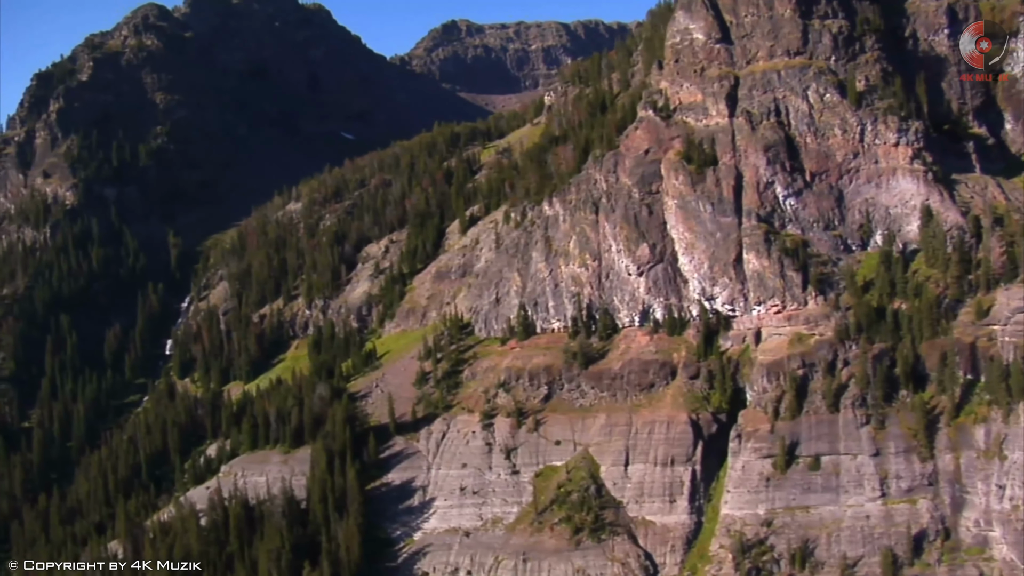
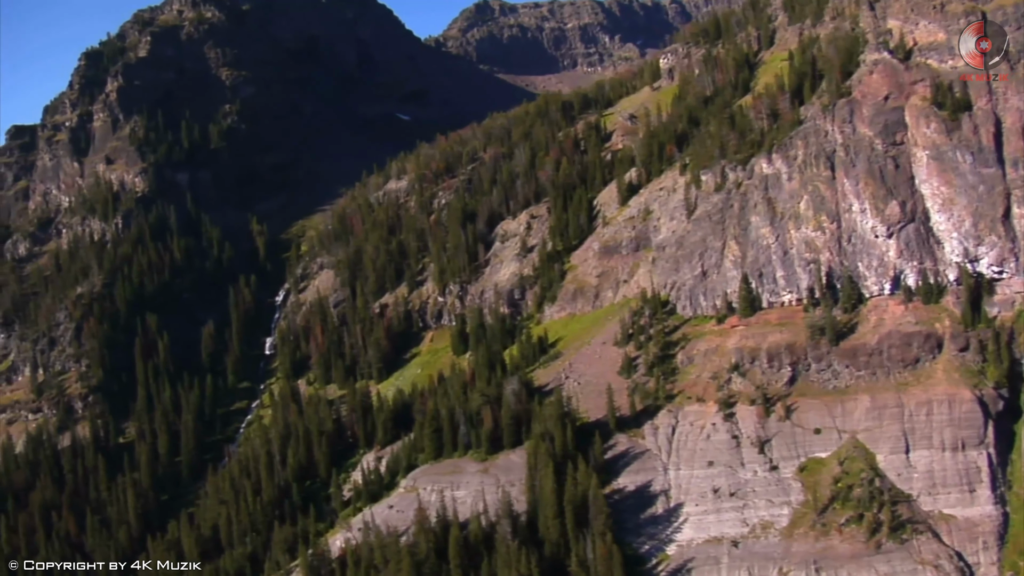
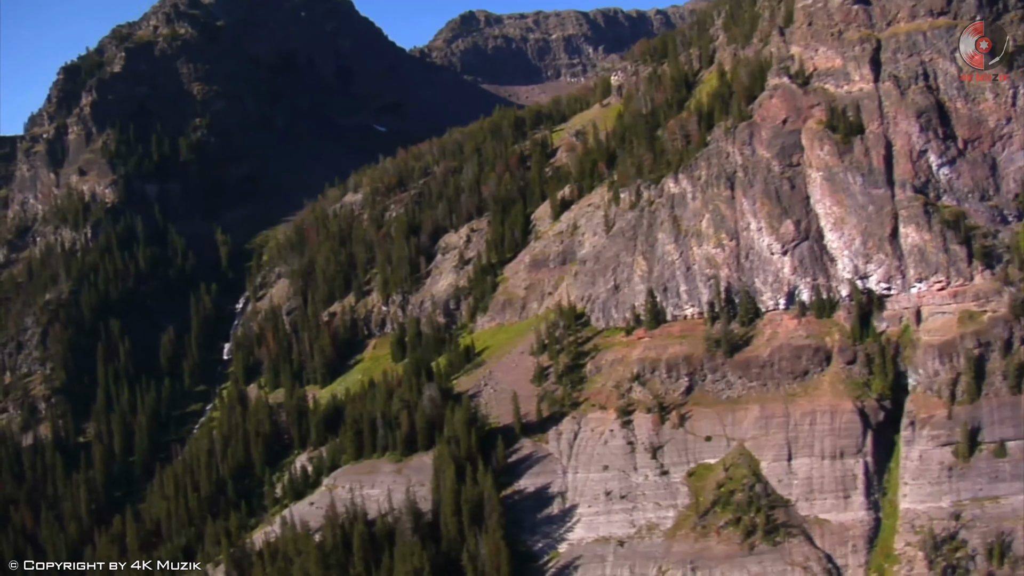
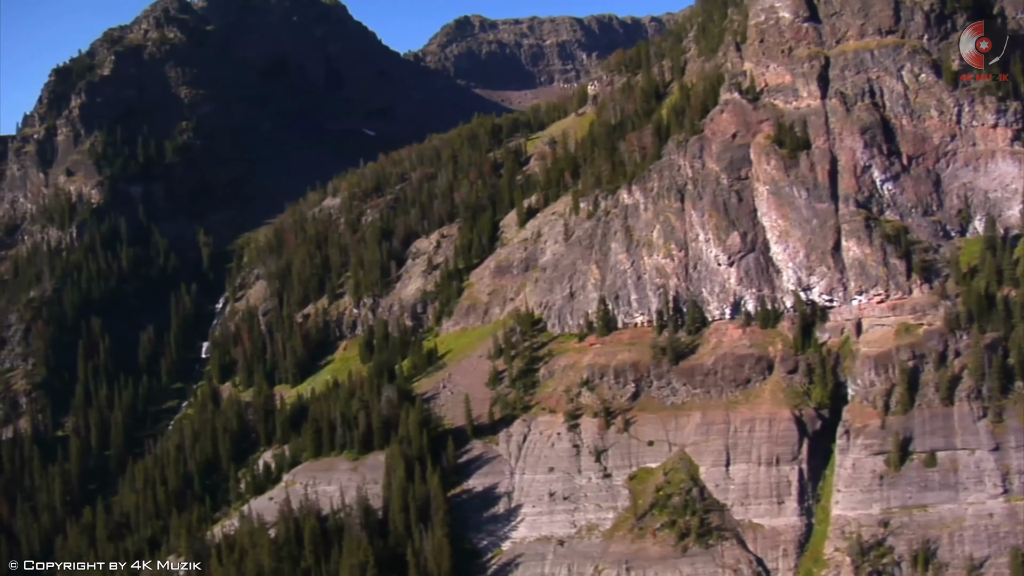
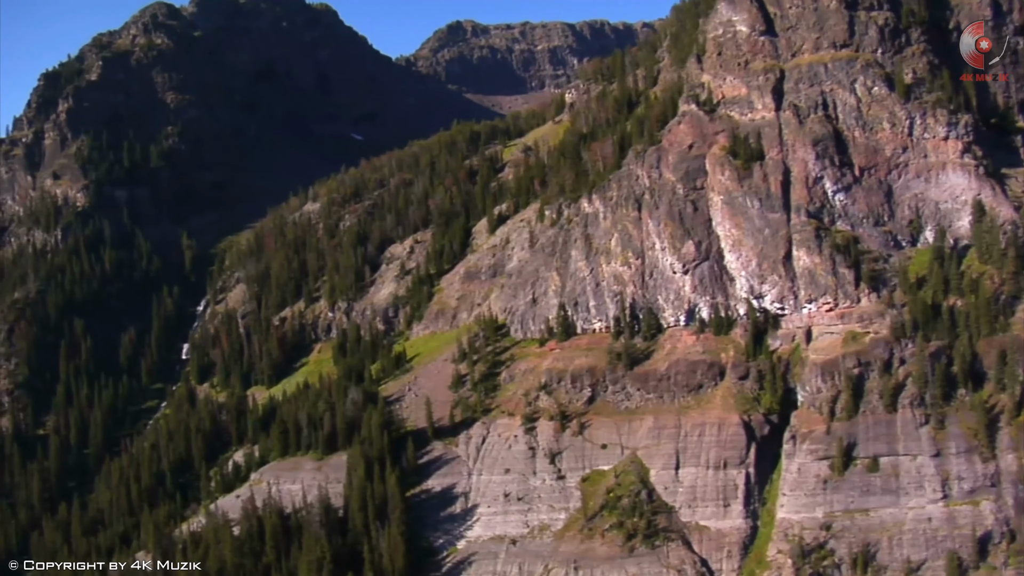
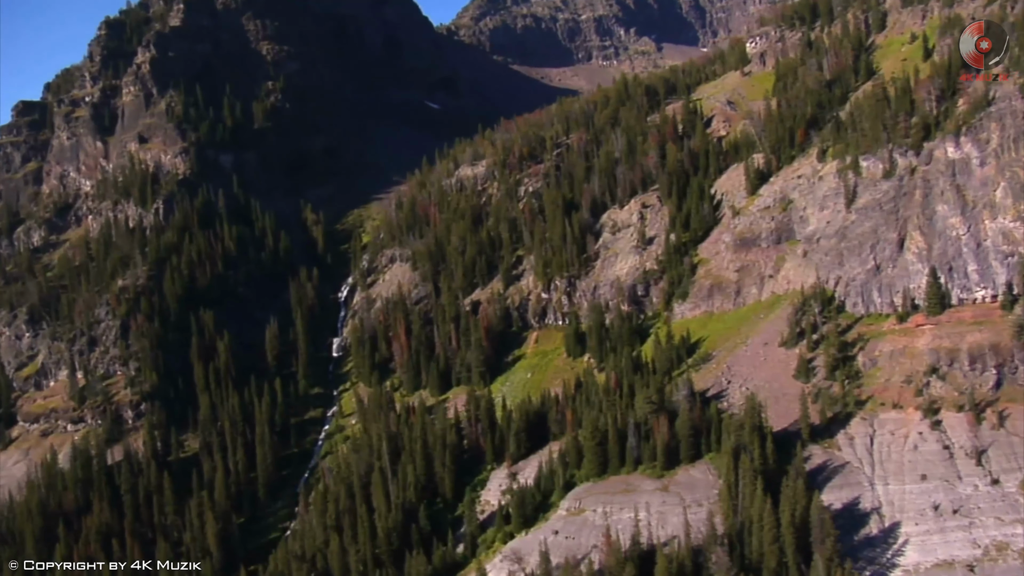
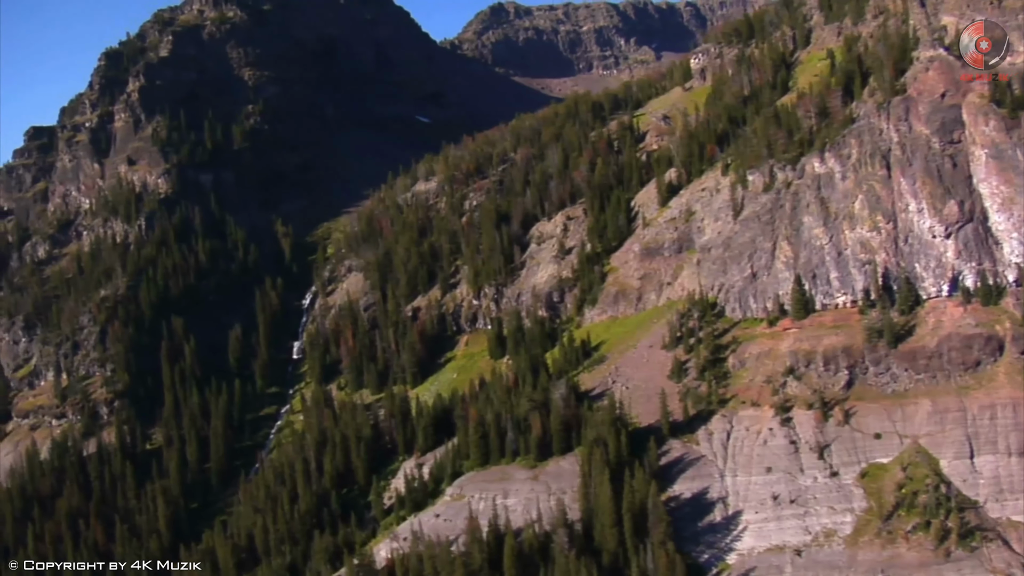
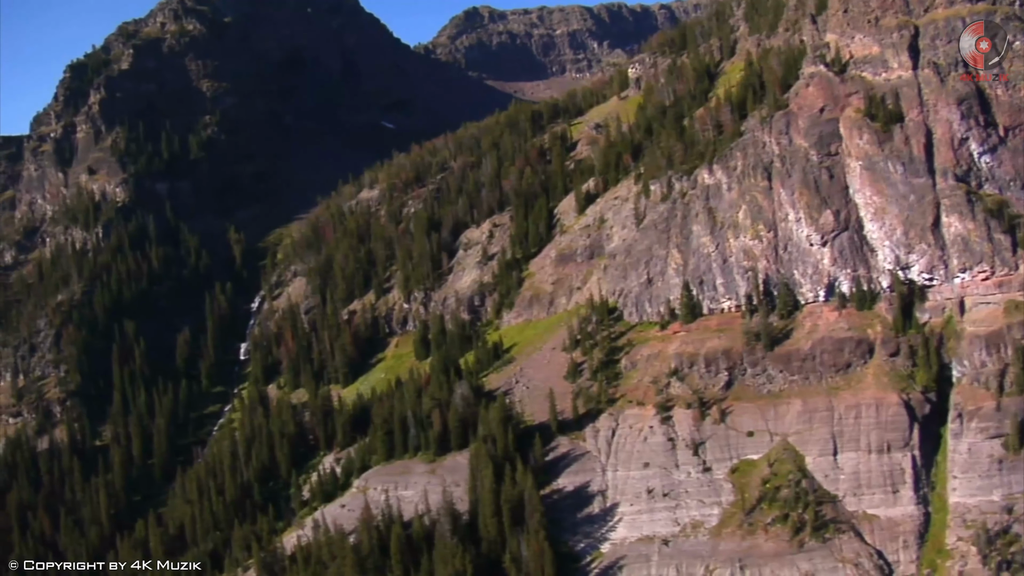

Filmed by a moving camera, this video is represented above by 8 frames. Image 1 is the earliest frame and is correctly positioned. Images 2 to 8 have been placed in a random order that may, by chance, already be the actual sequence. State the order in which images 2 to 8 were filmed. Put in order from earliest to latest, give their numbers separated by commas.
5, 4, 3, 8, 2, 7, 6
